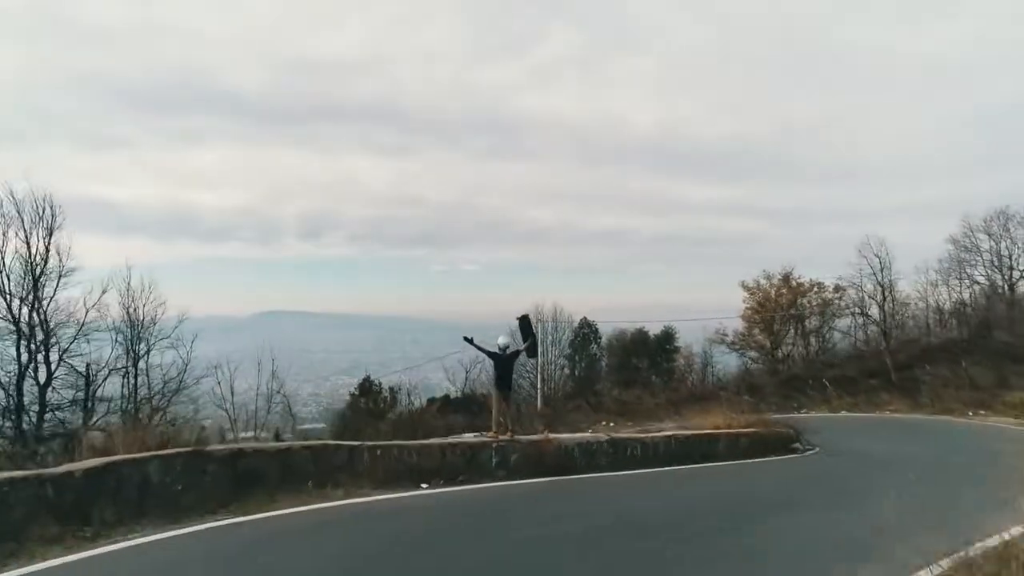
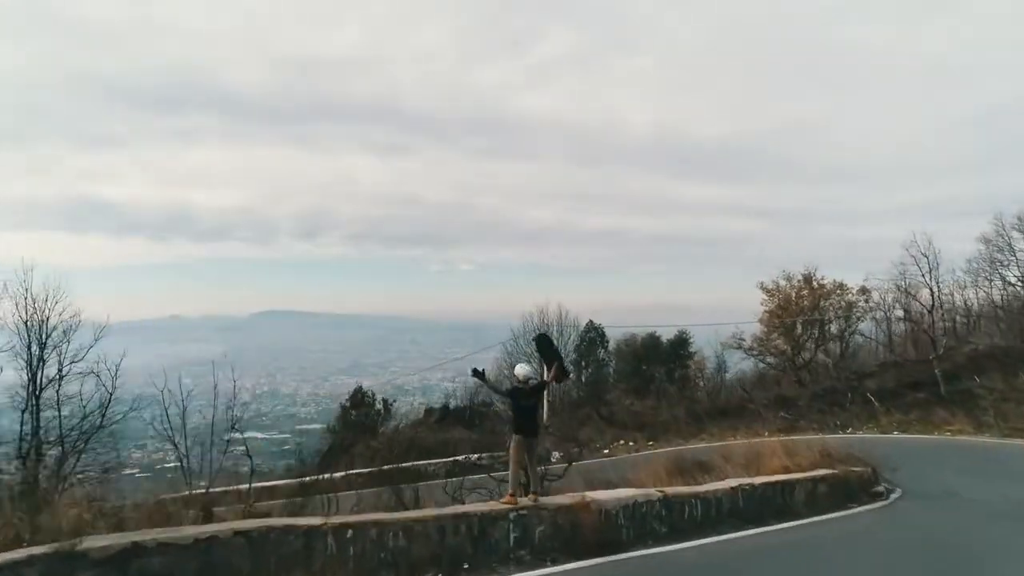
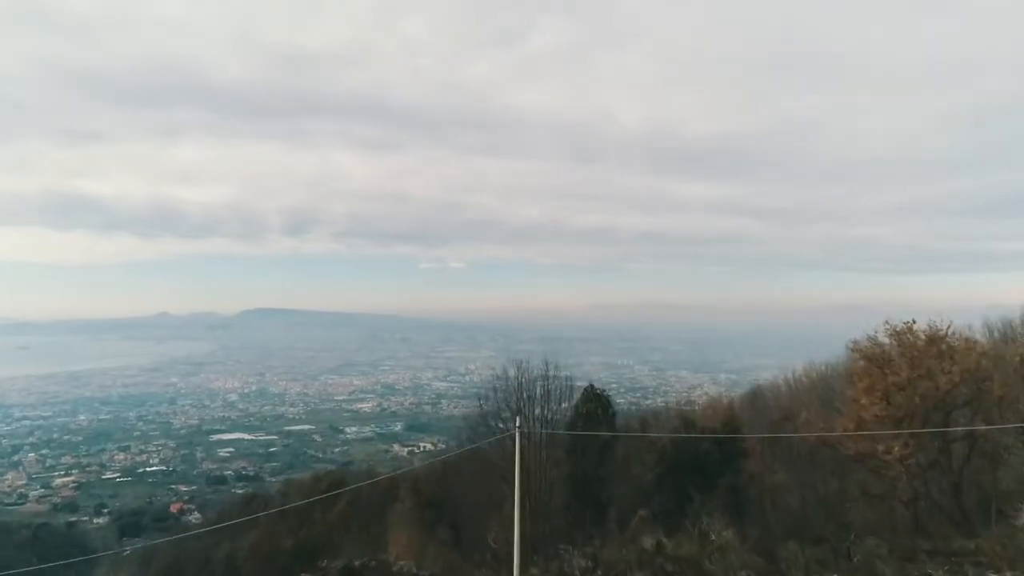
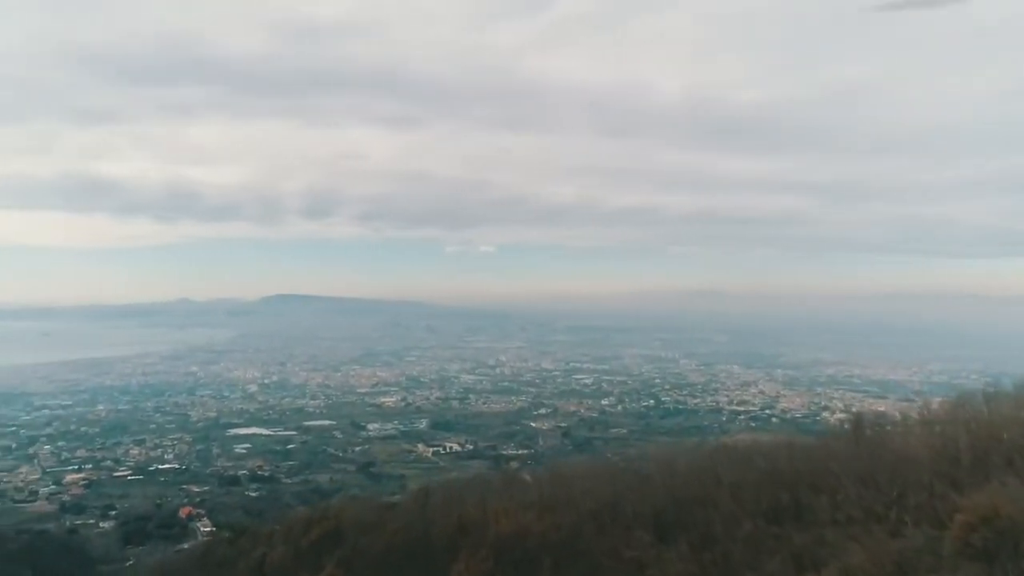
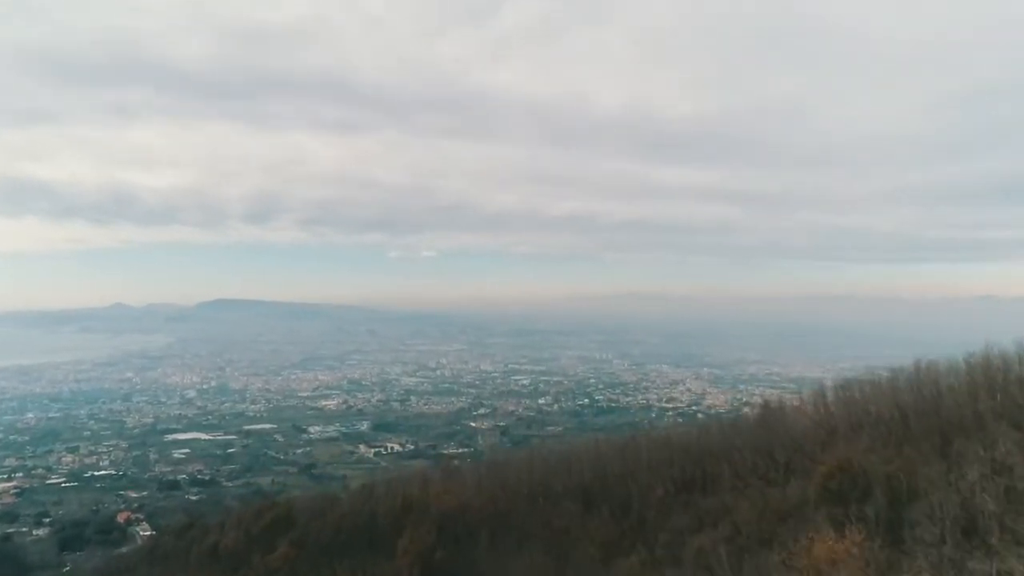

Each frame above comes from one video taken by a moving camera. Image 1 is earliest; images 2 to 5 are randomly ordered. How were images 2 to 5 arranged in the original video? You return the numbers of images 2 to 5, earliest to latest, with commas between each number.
2, 3, 5, 4
